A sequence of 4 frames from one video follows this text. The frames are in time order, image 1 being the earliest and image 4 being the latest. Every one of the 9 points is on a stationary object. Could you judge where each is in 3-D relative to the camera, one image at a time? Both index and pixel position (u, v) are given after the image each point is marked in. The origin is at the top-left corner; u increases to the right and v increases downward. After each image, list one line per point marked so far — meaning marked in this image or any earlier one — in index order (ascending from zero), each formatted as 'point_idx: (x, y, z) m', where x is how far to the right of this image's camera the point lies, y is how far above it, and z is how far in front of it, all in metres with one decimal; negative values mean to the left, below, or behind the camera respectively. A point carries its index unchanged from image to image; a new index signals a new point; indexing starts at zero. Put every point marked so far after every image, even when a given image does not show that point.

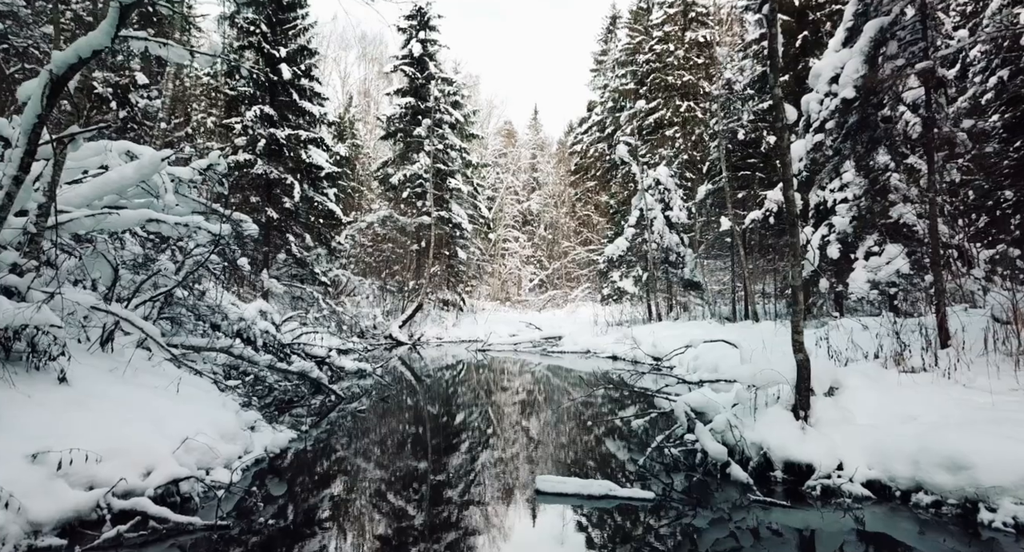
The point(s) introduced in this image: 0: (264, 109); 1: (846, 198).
0: (-7.8, +5.2, +18.0) m
1: (+7.4, +1.7, +12.7) m
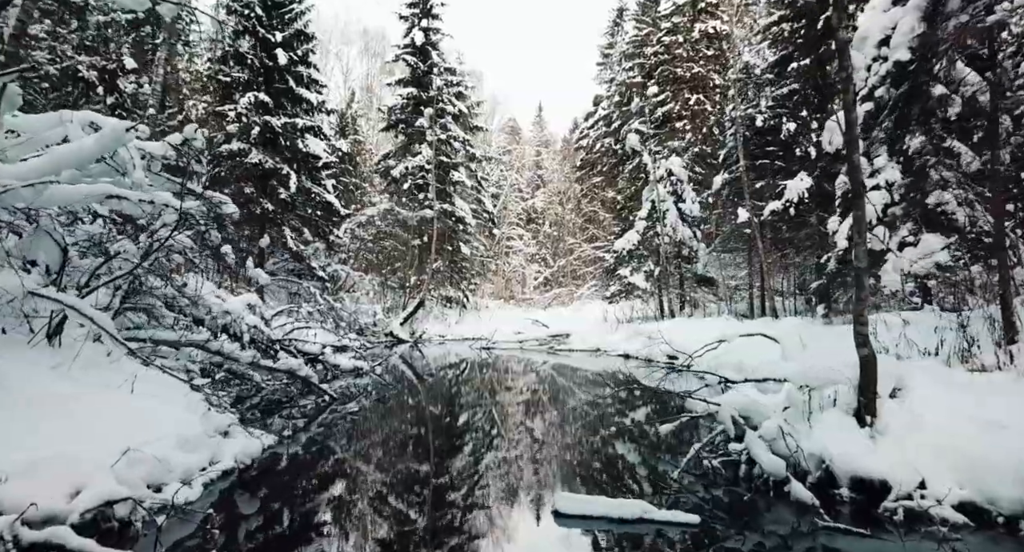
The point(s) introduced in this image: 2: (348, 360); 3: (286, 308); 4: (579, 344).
0: (-7.6, +5.4, +17.2) m
1: (+7.6, +1.9, +11.9) m
2: (-3.5, -1.8, +12.2) m
3: (-4.6, -0.6, +11.6) m
4: (+2.4, -2.4, +19.7) m
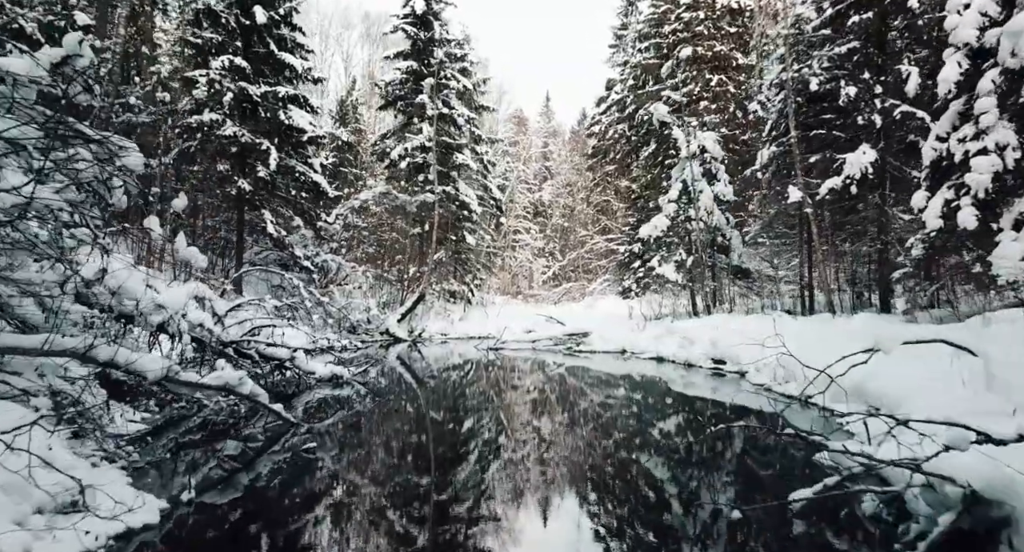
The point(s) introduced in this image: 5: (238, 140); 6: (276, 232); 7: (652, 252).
0: (-7.3, +5.7, +14.9) m
1: (+7.8, +2.1, +9.5) m
2: (-3.3, -1.6, +10.0) m
3: (-4.3, -0.4, +9.4) m
4: (+2.7, -2.1, +17.4) m
5: (-7.3, +3.6, +15.2) m
6: (-6.6, +1.2, +16.0) m
7: (+4.7, +0.8, +19.4) m
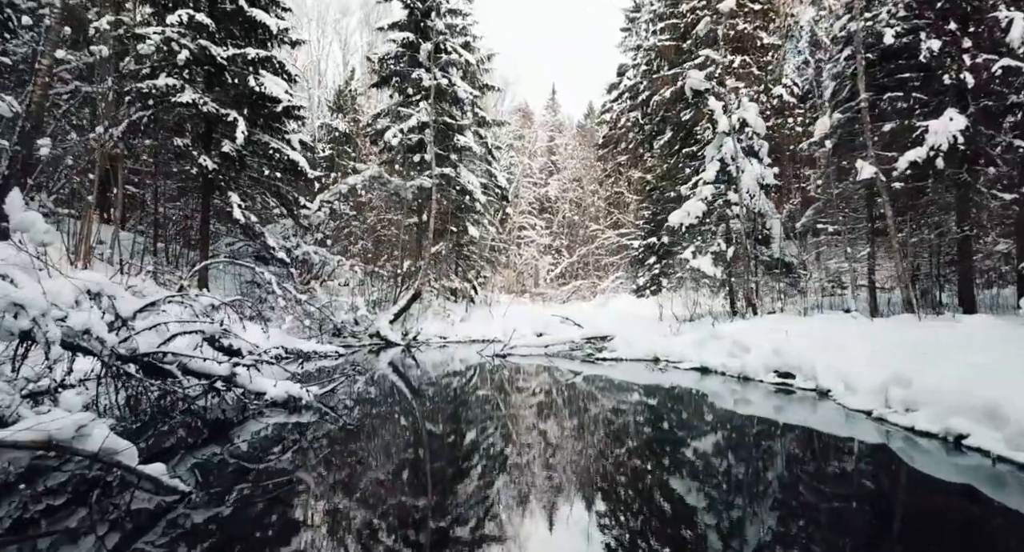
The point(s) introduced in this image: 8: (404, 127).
0: (-7.1, +5.8, +12.6) m
1: (+8.0, +2.3, +7.0) m
2: (-3.1, -1.4, +7.6) m
3: (-4.1, -0.3, +7.0) m
4: (+2.9, -1.9, +15.0) m
5: (-7.1, +3.7, +12.8) m
6: (-6.3, +1.4, +13.6) m
7: (+4.9, +1.0, +17.0) m
8: (-3.5, +4.9, +18.7) m
